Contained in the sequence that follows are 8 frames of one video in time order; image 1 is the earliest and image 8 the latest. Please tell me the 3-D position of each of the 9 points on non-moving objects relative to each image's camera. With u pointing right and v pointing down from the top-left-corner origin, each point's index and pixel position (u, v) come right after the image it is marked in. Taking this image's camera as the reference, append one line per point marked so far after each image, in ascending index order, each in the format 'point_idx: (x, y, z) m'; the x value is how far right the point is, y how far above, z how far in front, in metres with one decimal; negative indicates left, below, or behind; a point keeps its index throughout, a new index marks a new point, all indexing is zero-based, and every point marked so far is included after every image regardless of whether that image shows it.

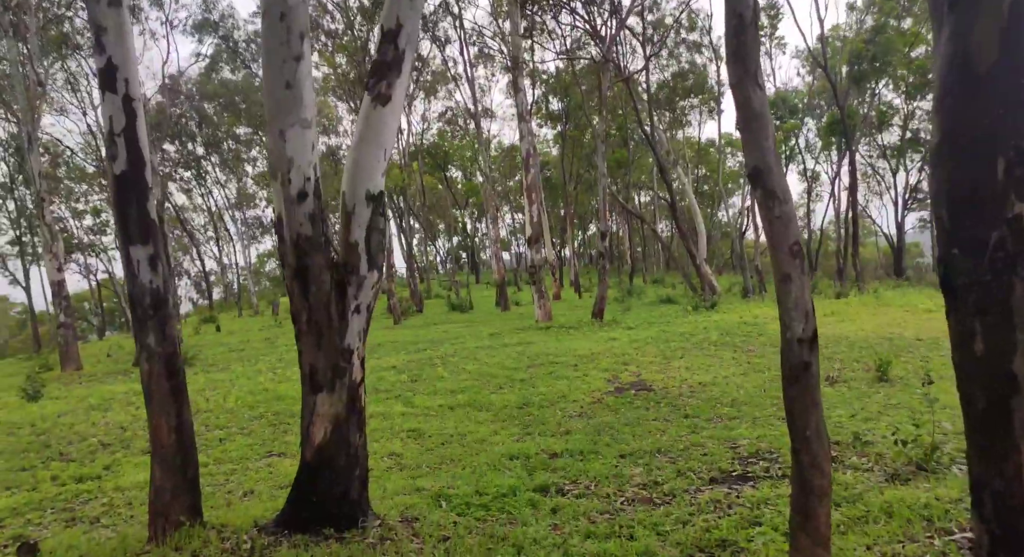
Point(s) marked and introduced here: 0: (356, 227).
0: (-1.1, +0.4, +4.9) m
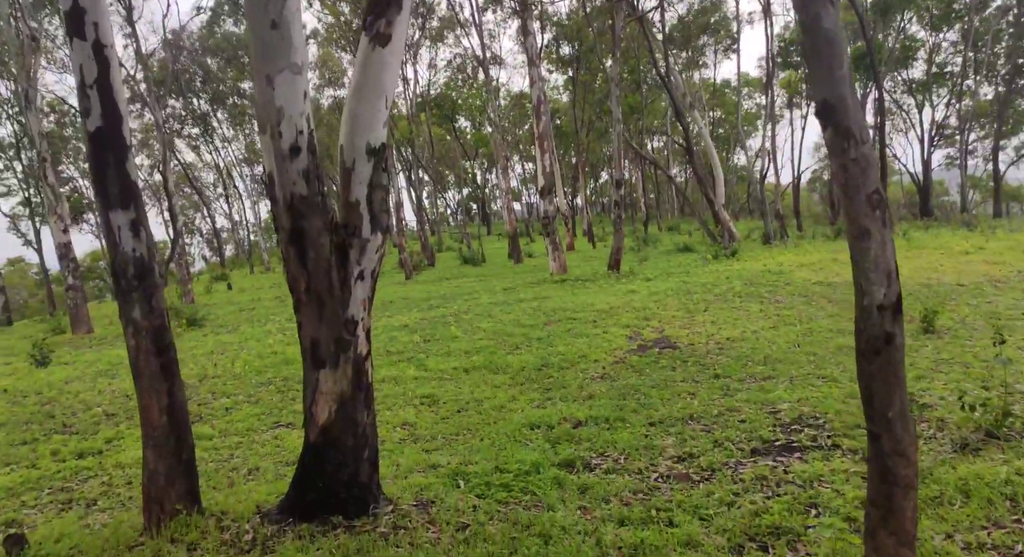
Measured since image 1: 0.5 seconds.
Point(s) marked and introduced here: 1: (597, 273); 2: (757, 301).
0: (-1.0, +0.6, +4.4) m
1: (+2.5, +0.2, +19.9) m
2: (+4.2, -0.4, +12.0) m
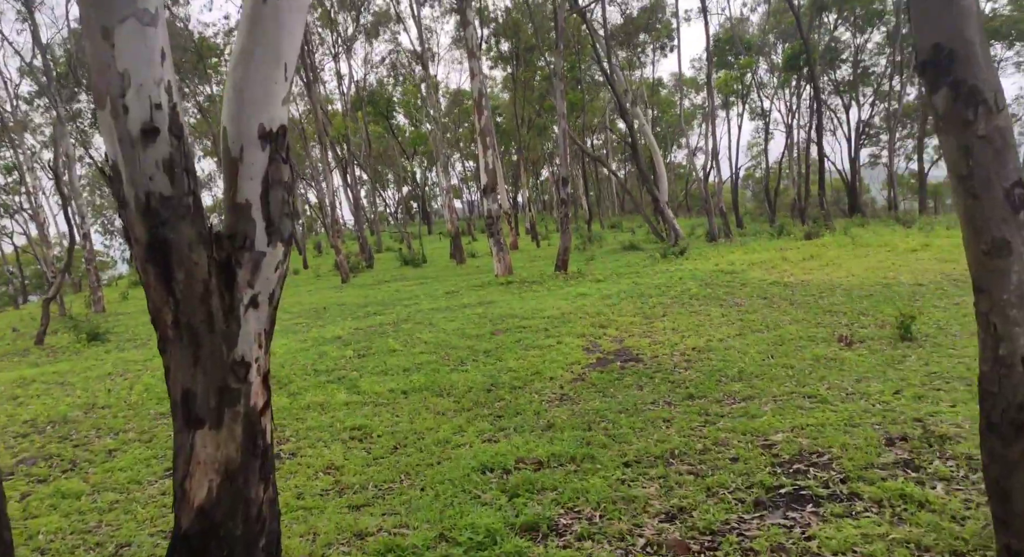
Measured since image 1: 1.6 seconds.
0: (-1.2, +0.5, +3.2) m
1: (+0.9, +0.1, +19.0) m
2: (+3.3, -0.5, +11.3) m
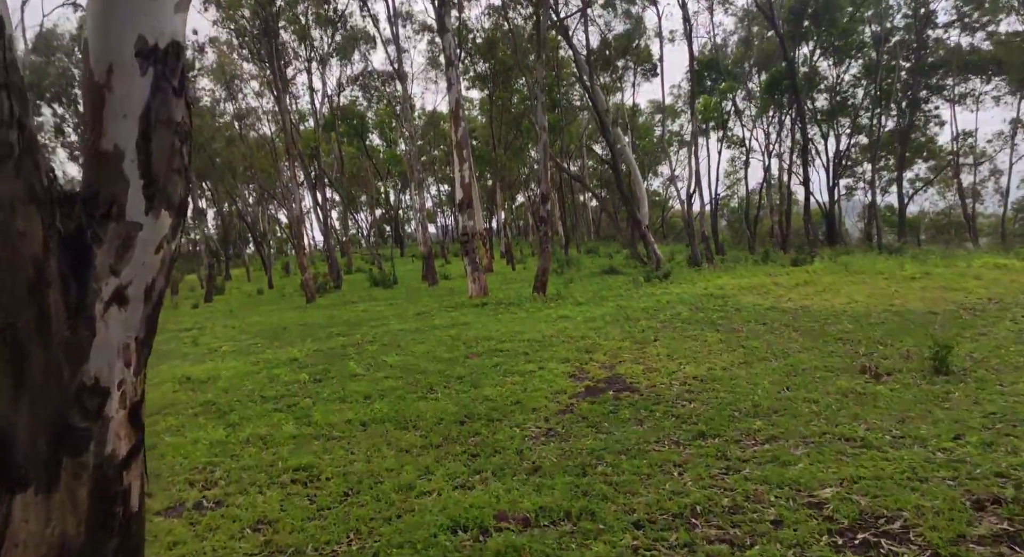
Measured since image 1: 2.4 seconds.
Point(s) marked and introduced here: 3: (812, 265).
0: (-1.3, +0.5, +2.2) m
1: (+0.3, -0.4, +18.0) m
2: (+3.0, -0.8, +10.3) m
3: (+8.3, +0.4, +19.1) m
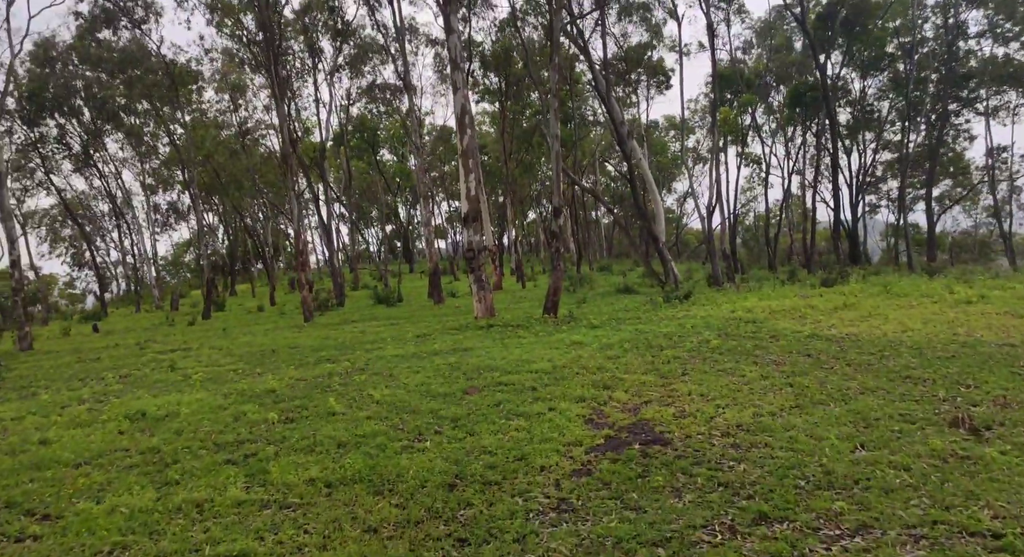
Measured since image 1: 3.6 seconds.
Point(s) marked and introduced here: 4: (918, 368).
0: (-1.3, +0.4, +0.9) m
1: (+0.5, -0.9, +16.7) m
2: (+3.1, -1.1, +9.0) m
3: (+8.5, -0.2, +17.6) m
4: (+4.5, -1.0, +7.8) m
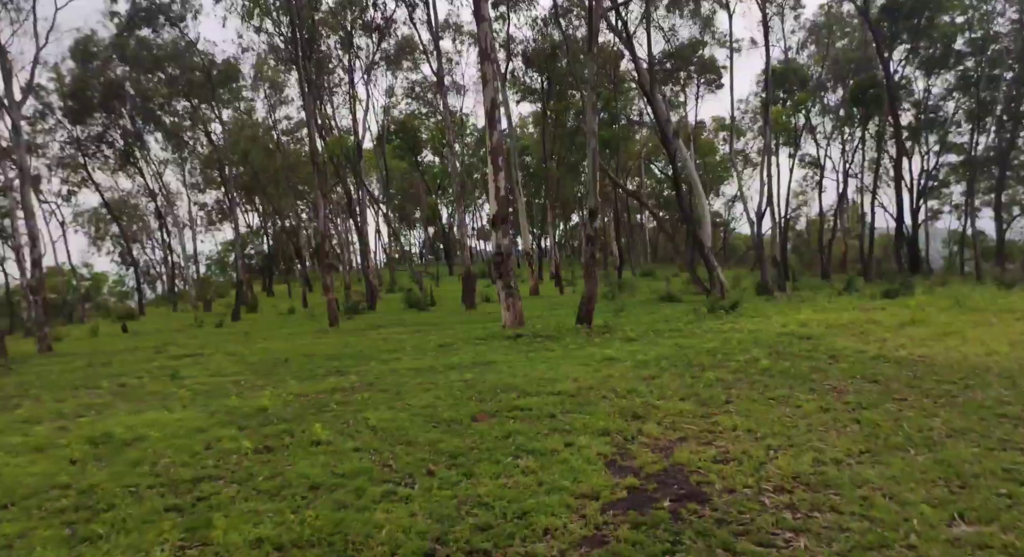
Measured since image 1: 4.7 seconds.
0: (-1.6, +0.4, 0.0) m
1: (+1.1, -1.1, +15.5) m
2: (+3.2, -1.3, +7.7) m
3: (+9.2, -0.4, +16.0) m
4: (+4.6, -1.1, +6.4) m
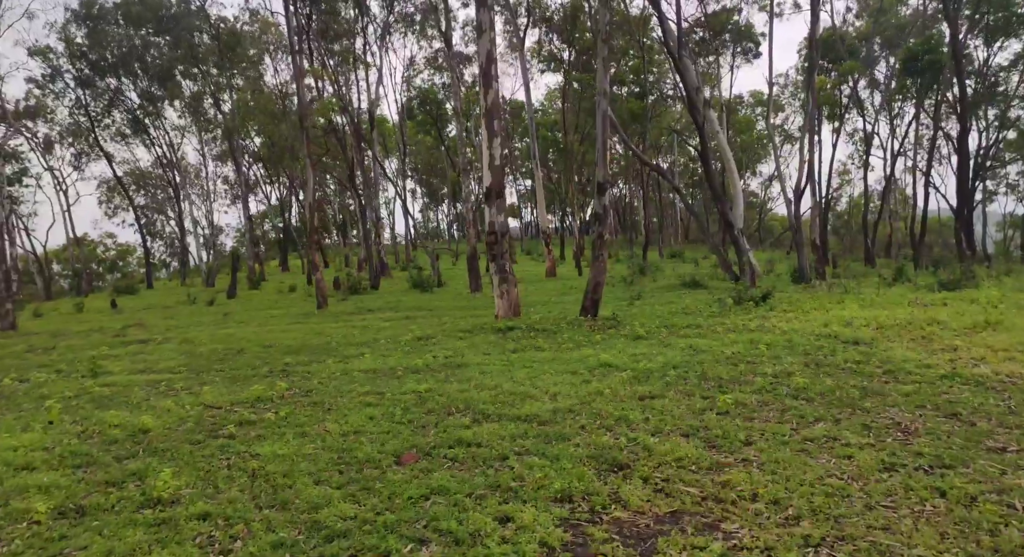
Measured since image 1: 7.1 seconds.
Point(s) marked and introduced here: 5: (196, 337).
0: (-2.4, +0.2, -2.0) m
1: (+1.0, -0.8, +13.5) m
2: (+2.8, -1.3, +5.6) m
3: (+9.1, -0.3, +13.6) m
4: (+4.1, -1.2, +4.3) m
5: (-6.1, -1.1, +13.5) m
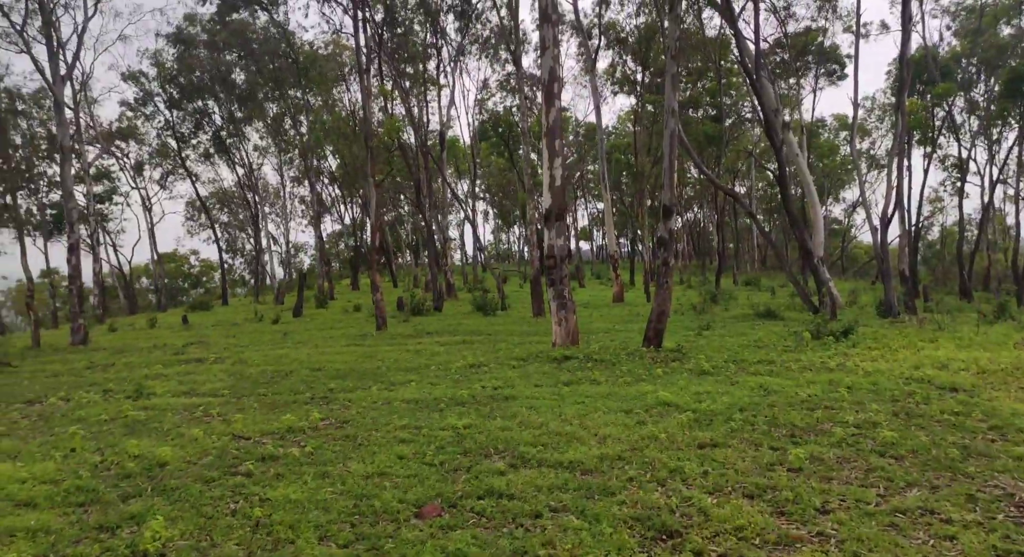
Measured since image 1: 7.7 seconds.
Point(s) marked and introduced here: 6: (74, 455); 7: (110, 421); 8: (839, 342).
0: (-2.8, +0.3, -2.3) m
1: (+2.1, -1.3, +12.7) m
2: (+3.0, -1.5, +4.7) m
3: (+10.1, -0.9, +12.0) m
4: (+4.2, -1.5, +3.2) m
5: (-5.1, -1.5, +13.5) m
6: (-3.9, -1.6, +6.2) m
7: (-4.4, -1.6, +7.7) m
8: (+5.8, -1.1, +12.3) m
